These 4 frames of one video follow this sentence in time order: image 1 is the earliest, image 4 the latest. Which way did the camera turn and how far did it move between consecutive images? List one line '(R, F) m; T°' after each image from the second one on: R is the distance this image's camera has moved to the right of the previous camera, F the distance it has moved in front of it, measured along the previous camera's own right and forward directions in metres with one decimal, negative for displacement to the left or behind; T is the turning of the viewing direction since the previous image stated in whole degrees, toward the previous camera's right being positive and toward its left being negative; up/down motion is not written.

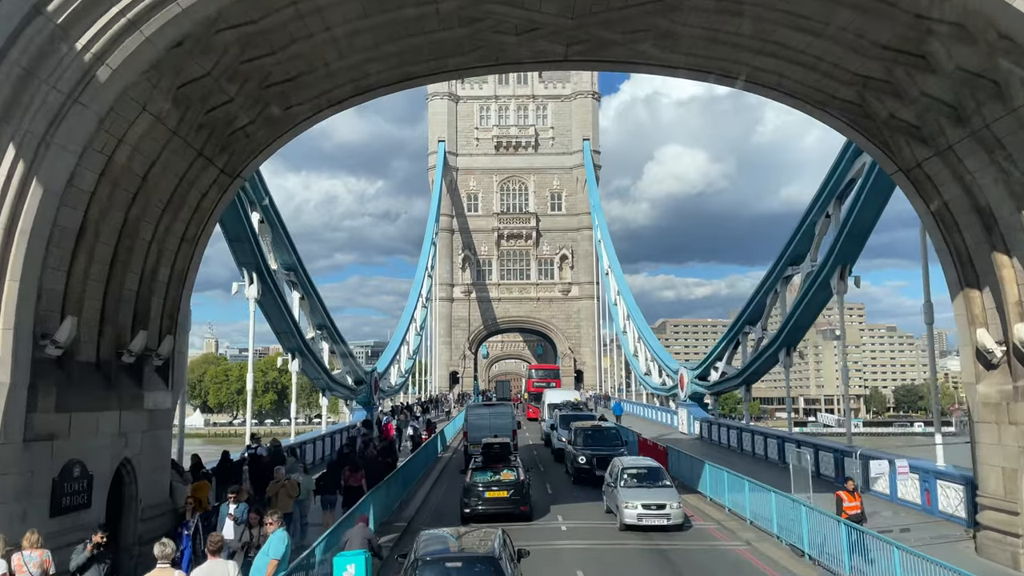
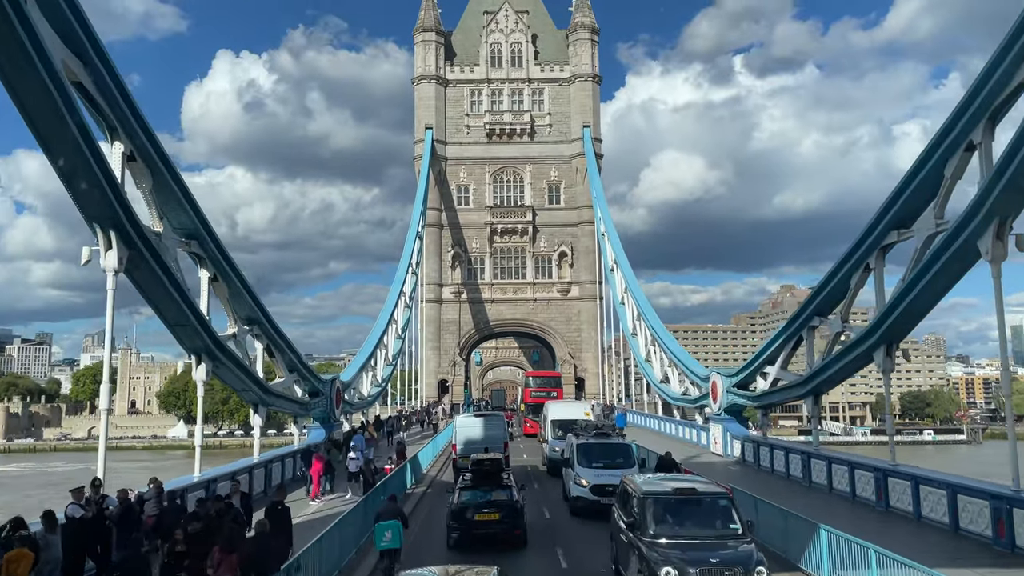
(+0.1, +5.0) m; 0°
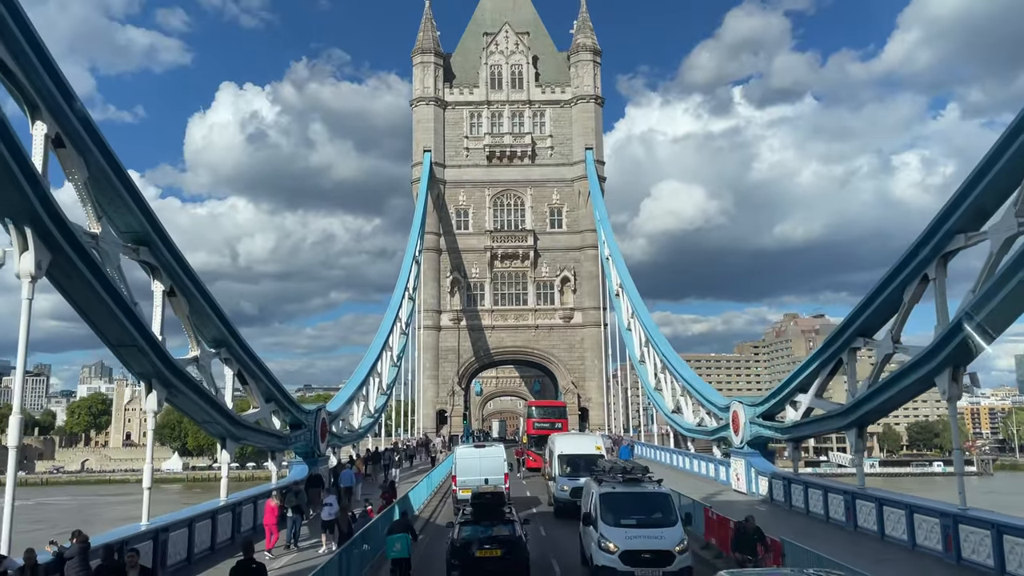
(0.0, +1.8) m; 0°
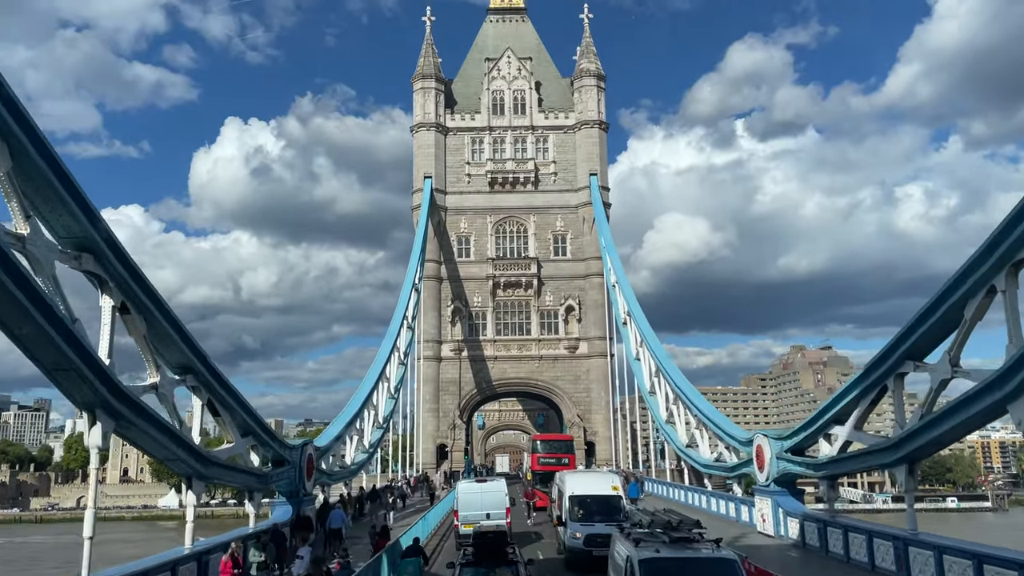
(0.0, +1.5) m; 0°
